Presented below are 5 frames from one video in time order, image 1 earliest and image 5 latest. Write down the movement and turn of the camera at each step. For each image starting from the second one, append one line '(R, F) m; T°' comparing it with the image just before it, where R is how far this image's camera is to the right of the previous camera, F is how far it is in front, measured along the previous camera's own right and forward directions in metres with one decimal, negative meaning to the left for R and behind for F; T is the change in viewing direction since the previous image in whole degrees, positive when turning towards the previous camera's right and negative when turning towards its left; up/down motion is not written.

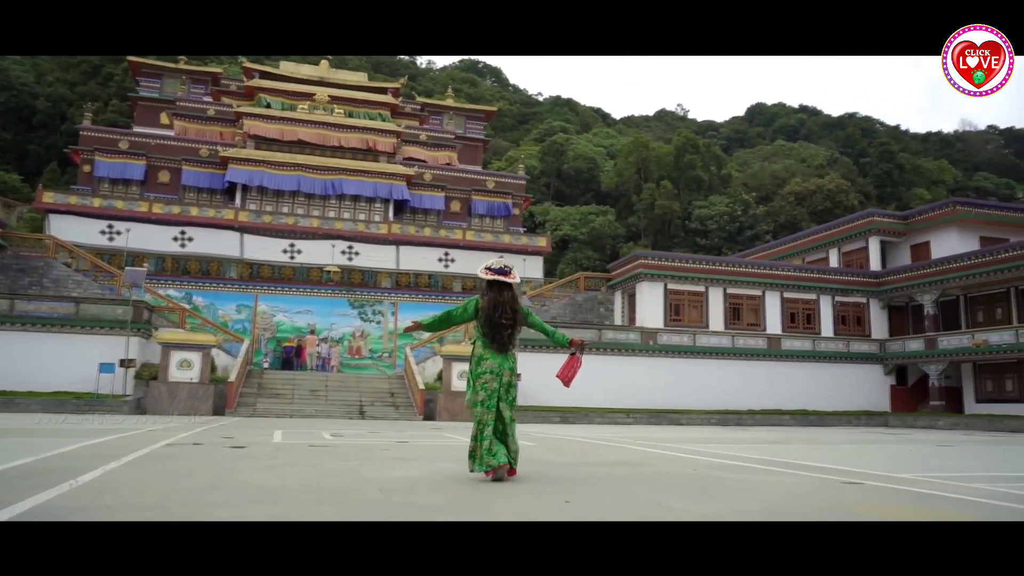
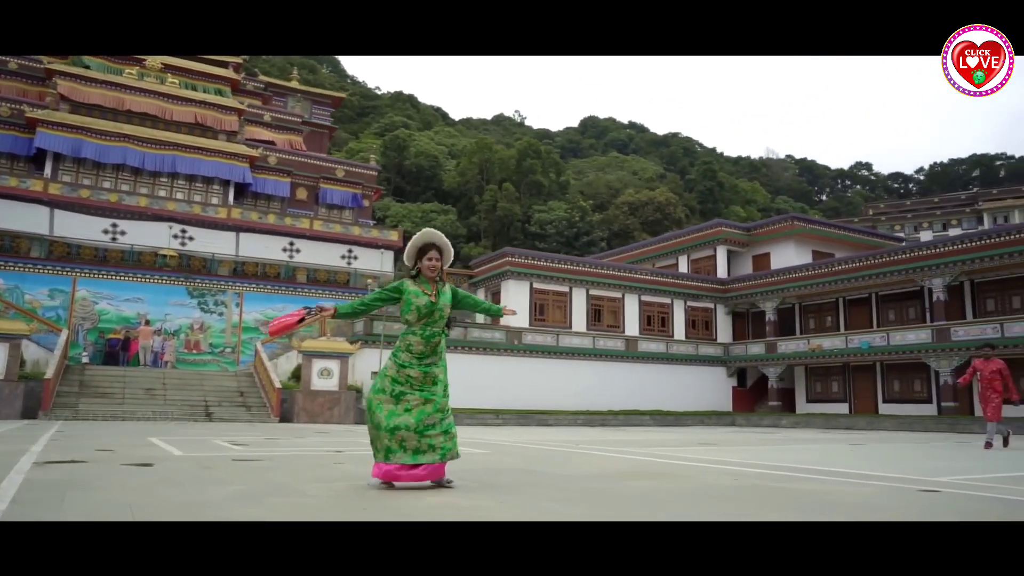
(-0.9, +0.9) m; +13°
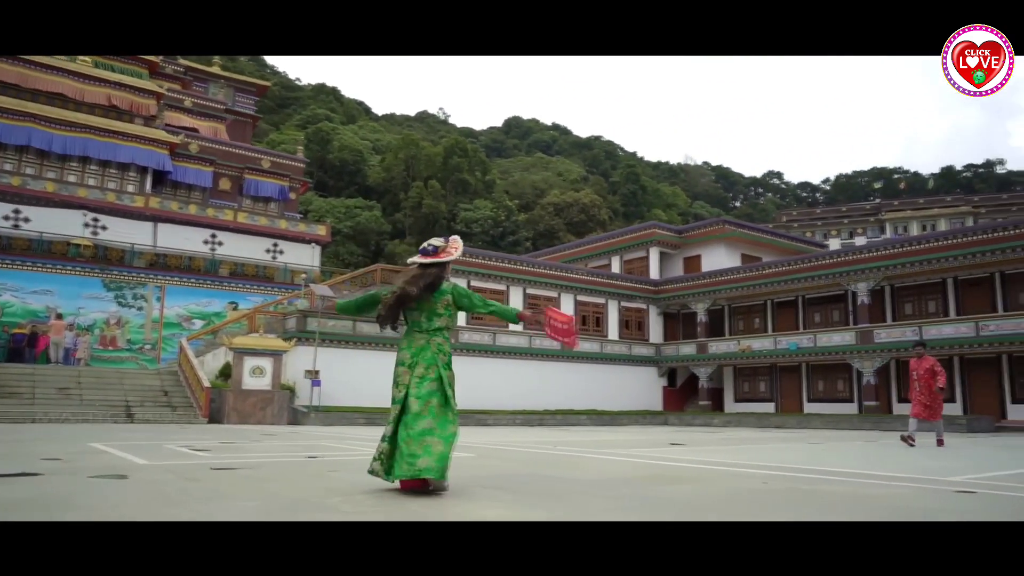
(-0.5, +0.3) m; +6°
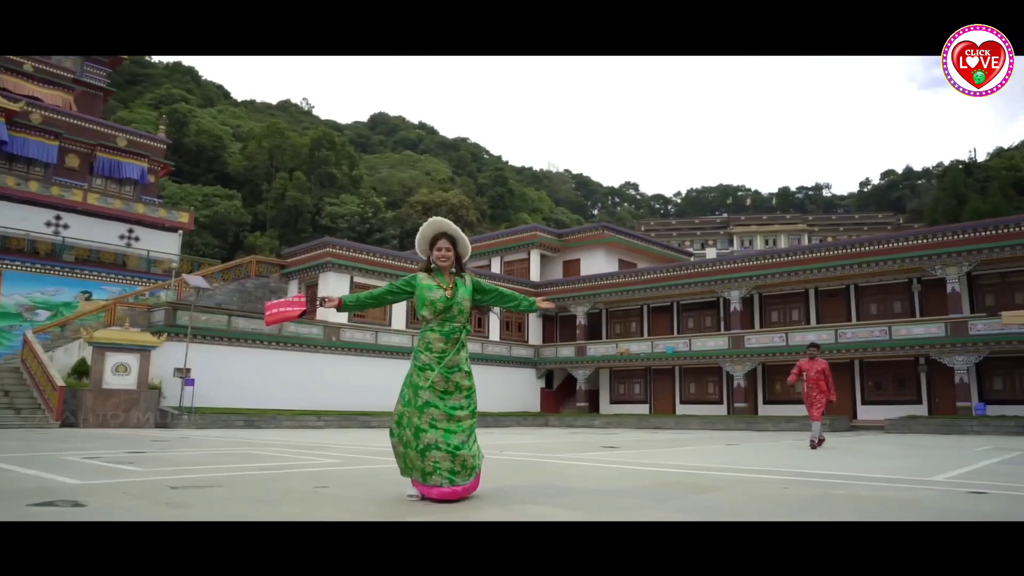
(-0.7, +0.4) m; +11°
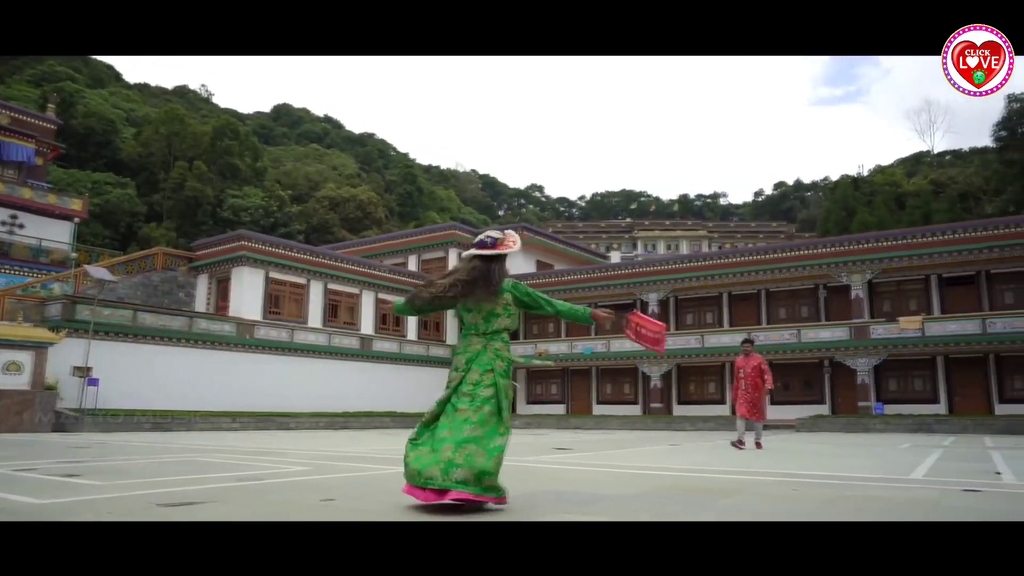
(-0.5, +0.2) m; +7°
